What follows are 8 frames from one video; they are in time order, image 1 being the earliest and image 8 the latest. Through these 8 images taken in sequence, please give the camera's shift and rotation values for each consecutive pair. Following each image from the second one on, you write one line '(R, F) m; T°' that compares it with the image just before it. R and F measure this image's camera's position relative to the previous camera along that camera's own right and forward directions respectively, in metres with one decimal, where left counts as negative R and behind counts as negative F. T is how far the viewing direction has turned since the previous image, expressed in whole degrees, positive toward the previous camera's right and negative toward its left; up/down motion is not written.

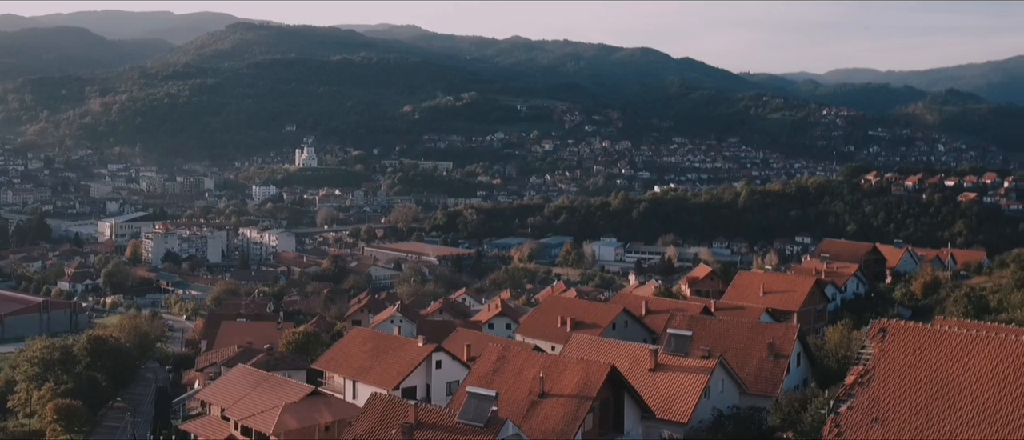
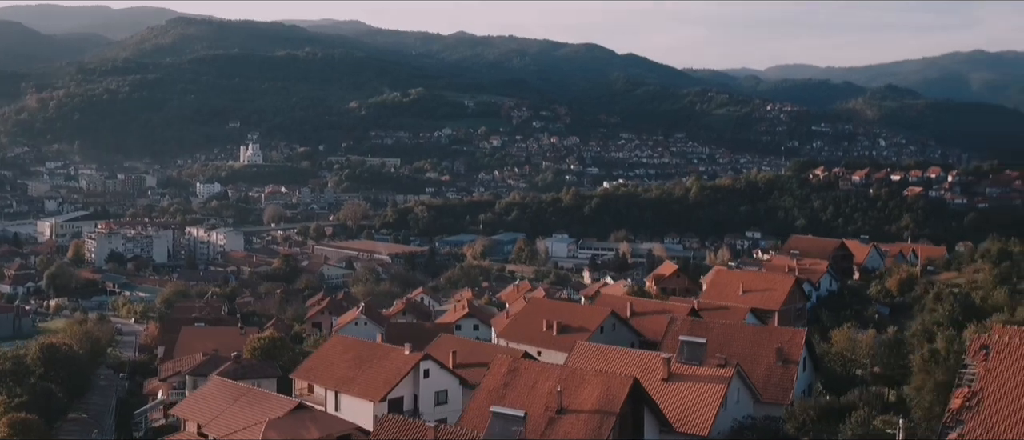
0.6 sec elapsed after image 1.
(-0.4, +0.5) m; +3°
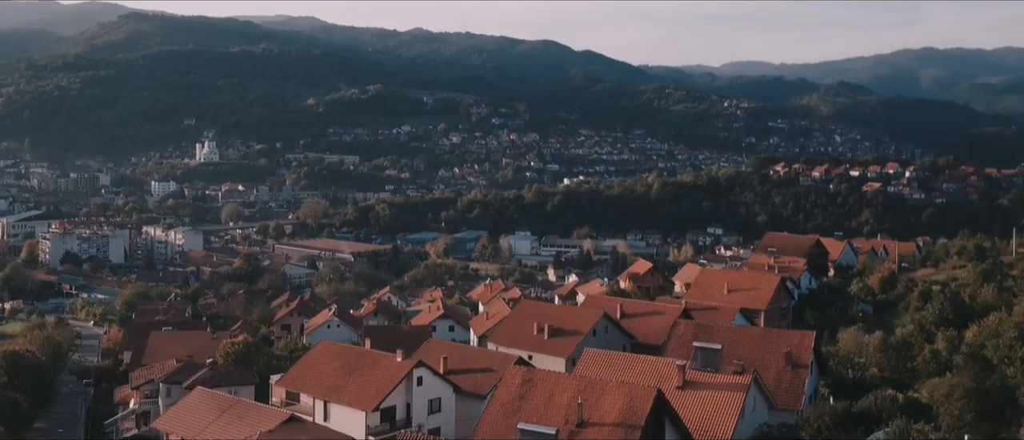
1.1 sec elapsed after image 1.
(-0.4, +0.4) m; +2°
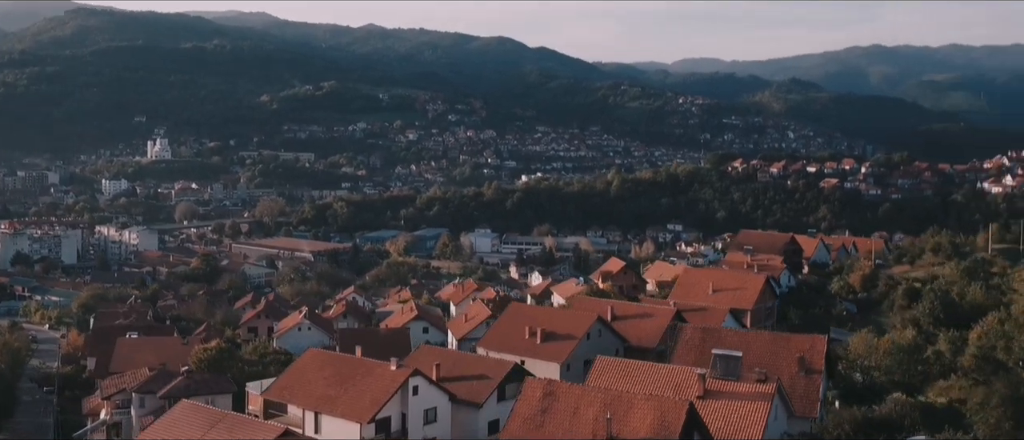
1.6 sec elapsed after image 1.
(-0.4, +0.4) m; +2°
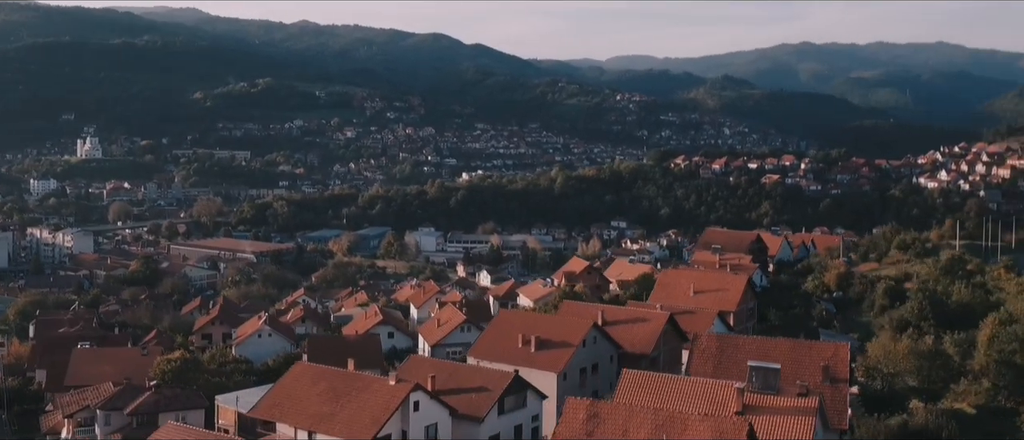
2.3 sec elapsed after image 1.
(-0.6, +0.5) m; +3°
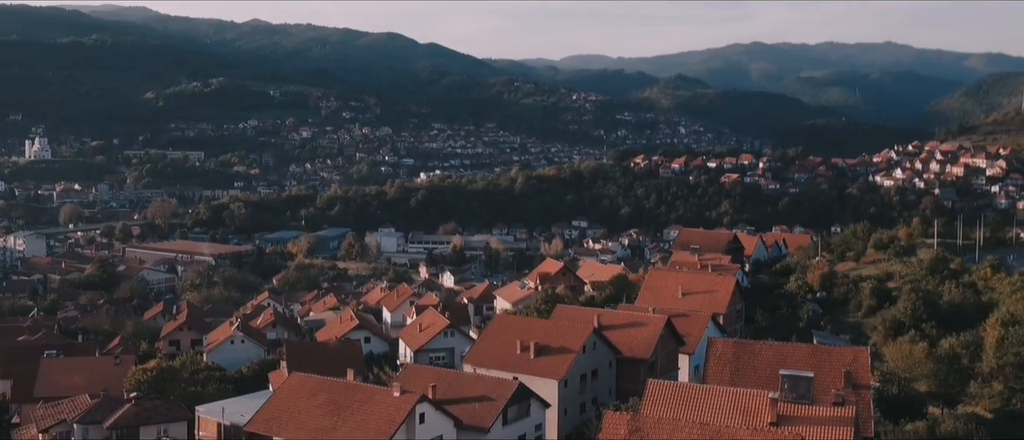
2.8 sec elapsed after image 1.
(-0.4, +0.3) m; +2°
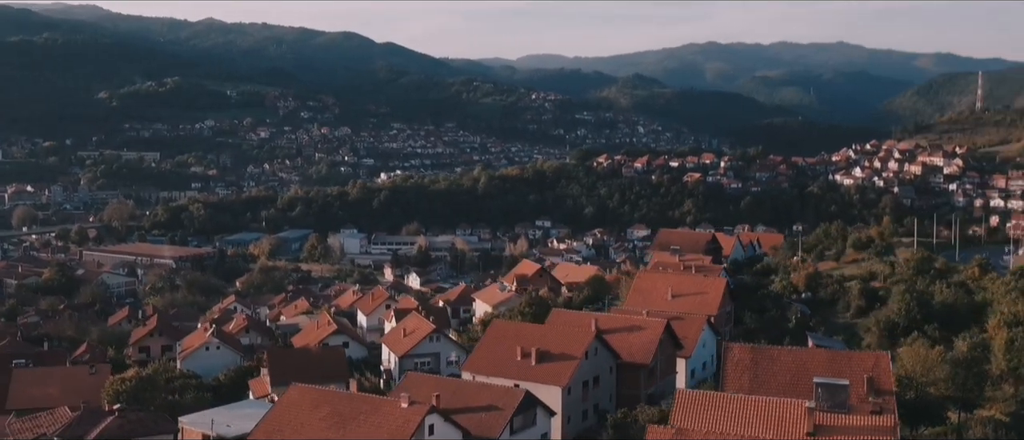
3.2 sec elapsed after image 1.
(-0.4, +0.3) m; +2°
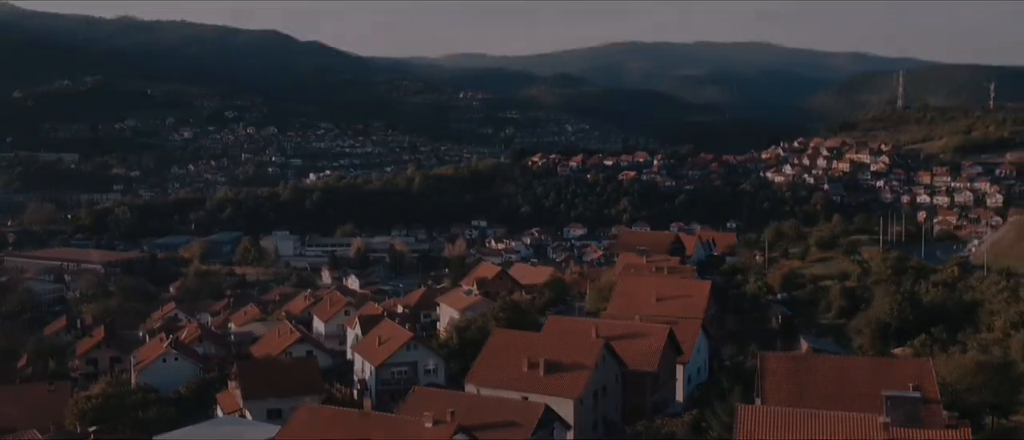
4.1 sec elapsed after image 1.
(-0.8, +0.5) m; +4°
